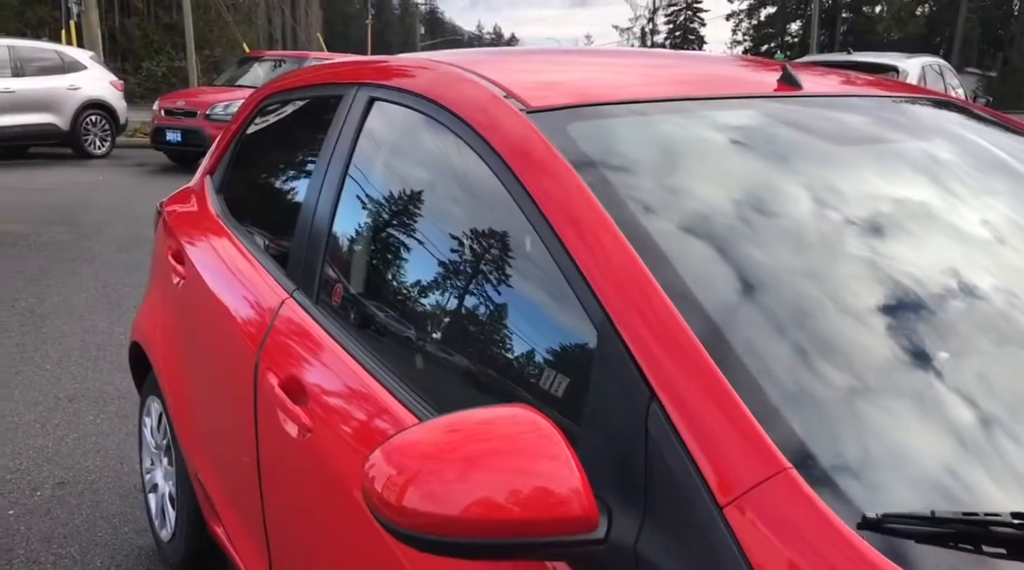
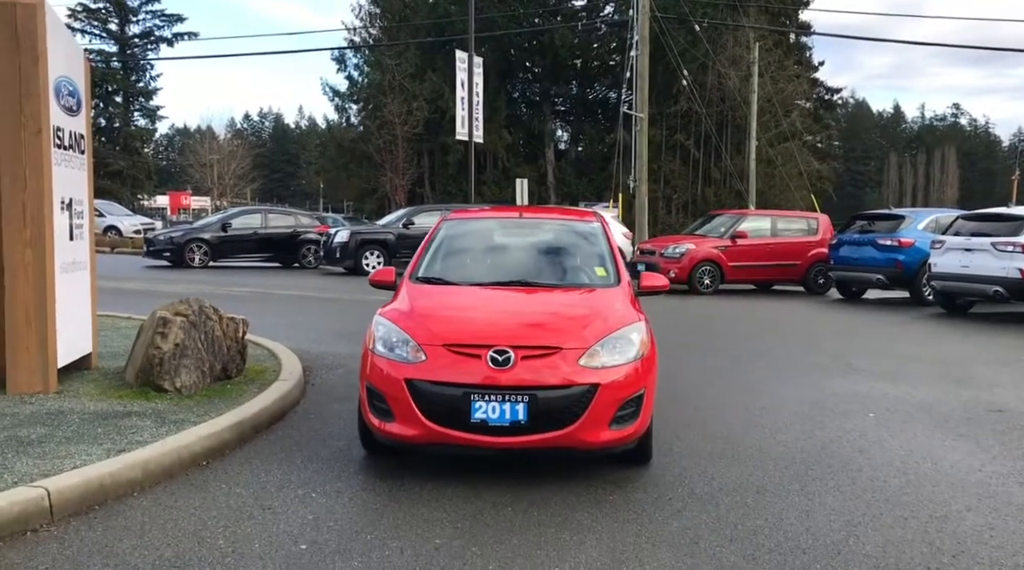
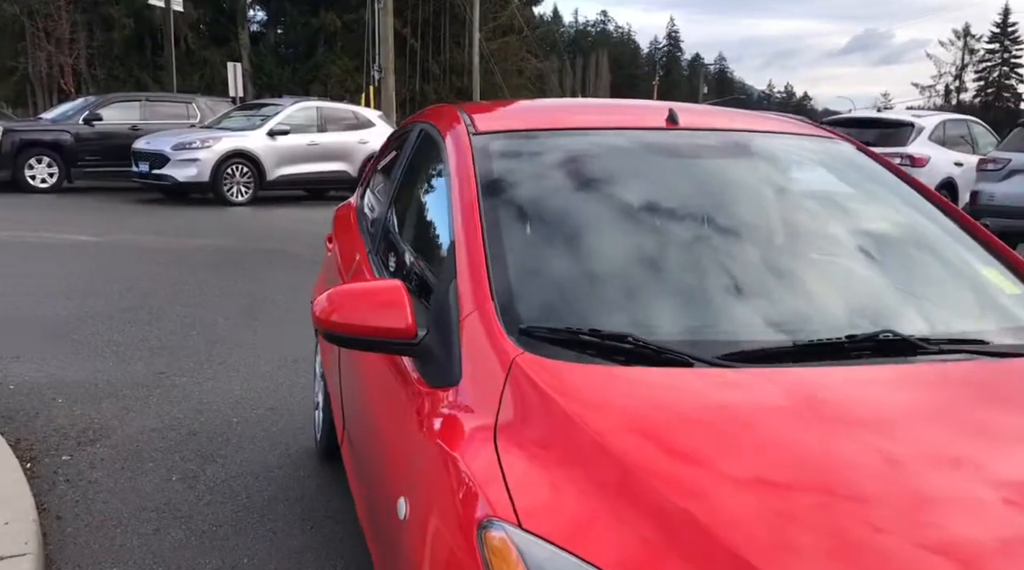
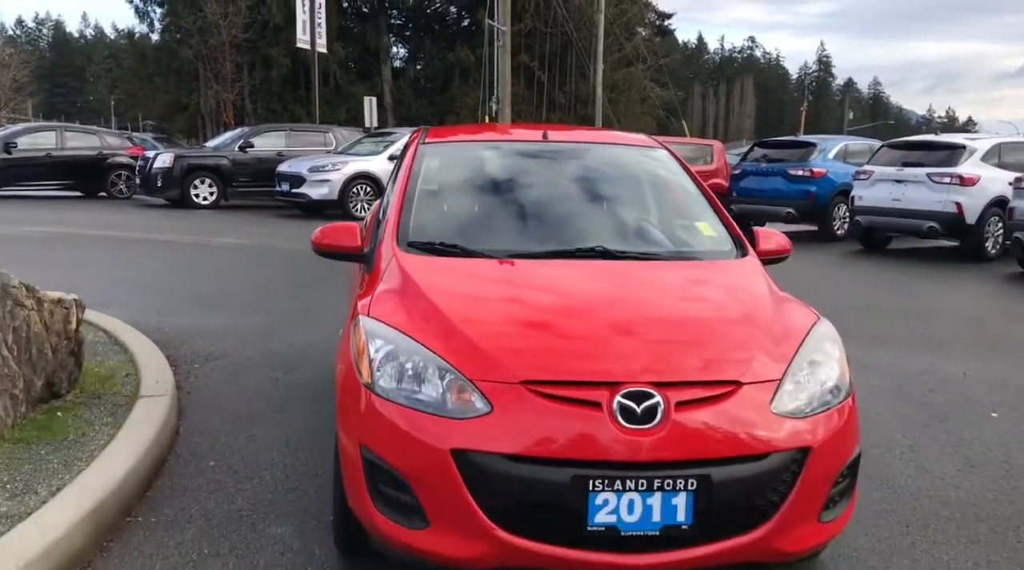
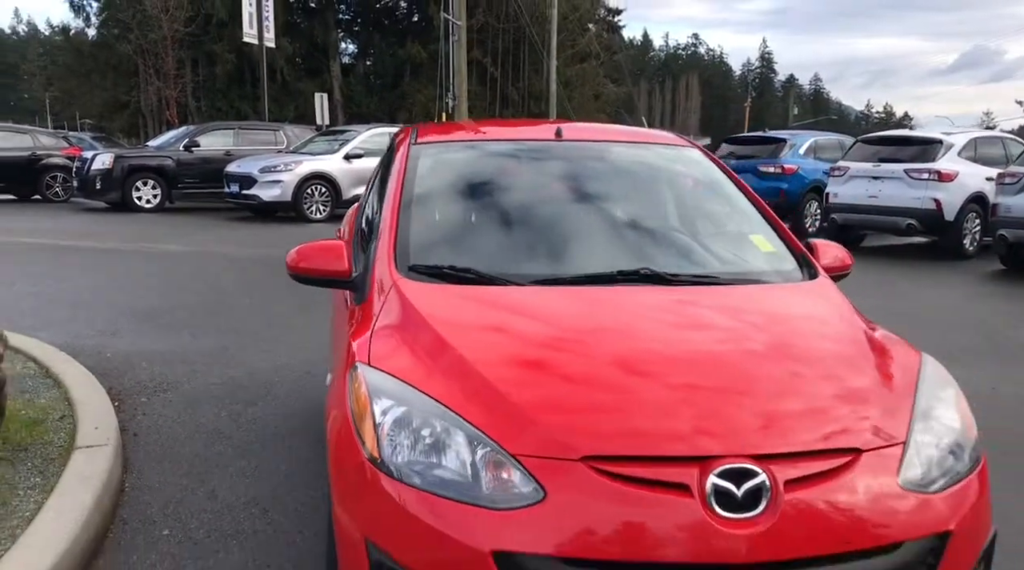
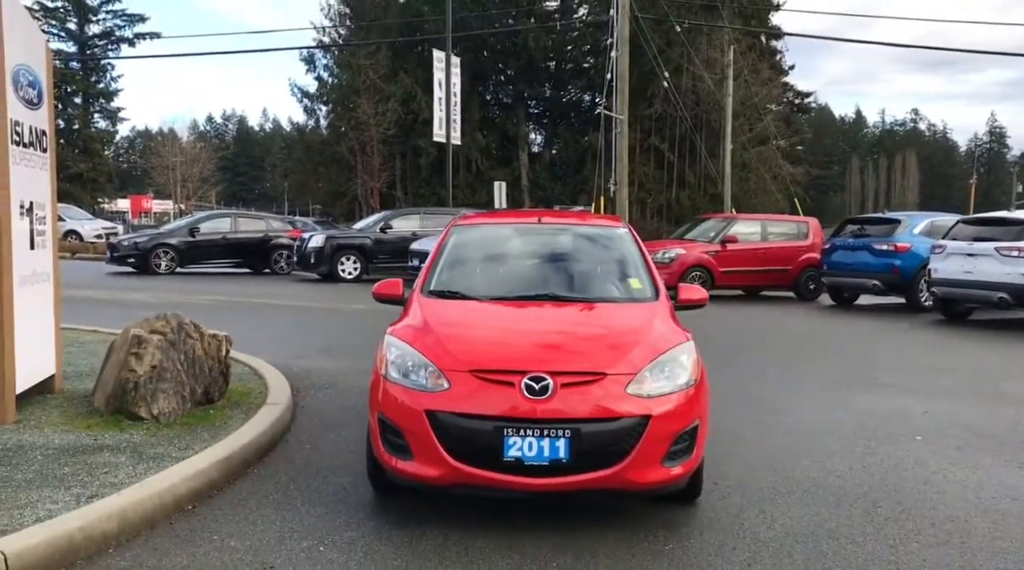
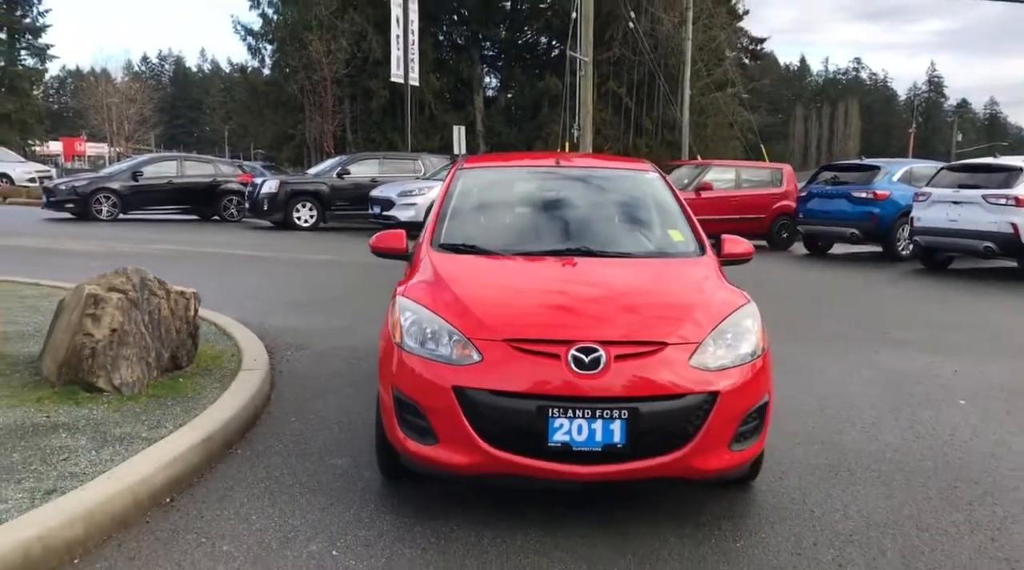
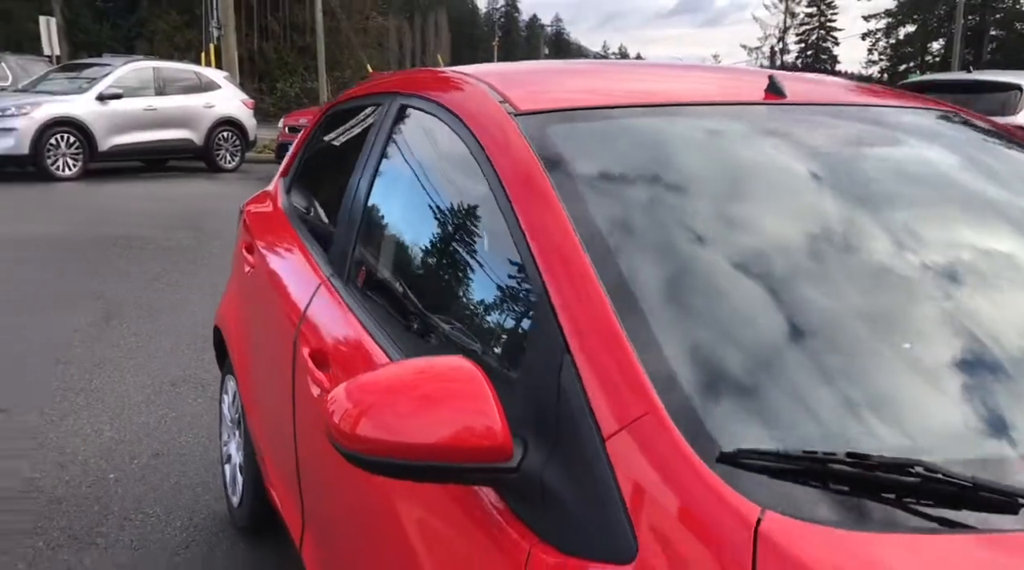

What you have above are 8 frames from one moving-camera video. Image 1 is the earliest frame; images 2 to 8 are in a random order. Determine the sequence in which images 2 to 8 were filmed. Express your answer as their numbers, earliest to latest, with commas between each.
8, 3, 5, 4, 7, 6, 2
